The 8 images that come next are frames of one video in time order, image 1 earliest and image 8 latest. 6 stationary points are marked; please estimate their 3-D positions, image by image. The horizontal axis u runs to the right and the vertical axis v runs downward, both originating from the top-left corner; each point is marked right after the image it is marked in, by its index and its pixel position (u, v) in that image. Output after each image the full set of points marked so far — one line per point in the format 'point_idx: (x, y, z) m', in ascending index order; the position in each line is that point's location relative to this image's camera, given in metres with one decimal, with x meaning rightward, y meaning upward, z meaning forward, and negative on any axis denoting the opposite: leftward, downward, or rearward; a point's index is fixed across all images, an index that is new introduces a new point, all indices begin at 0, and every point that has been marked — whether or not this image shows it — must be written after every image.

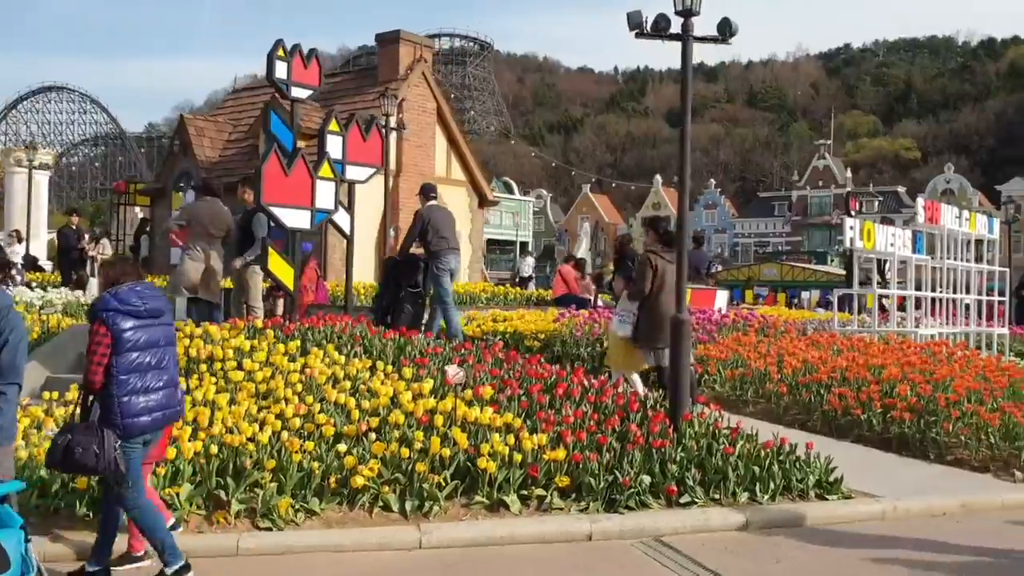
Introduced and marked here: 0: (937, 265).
0: (+7.2, +0.4, +16.5) m
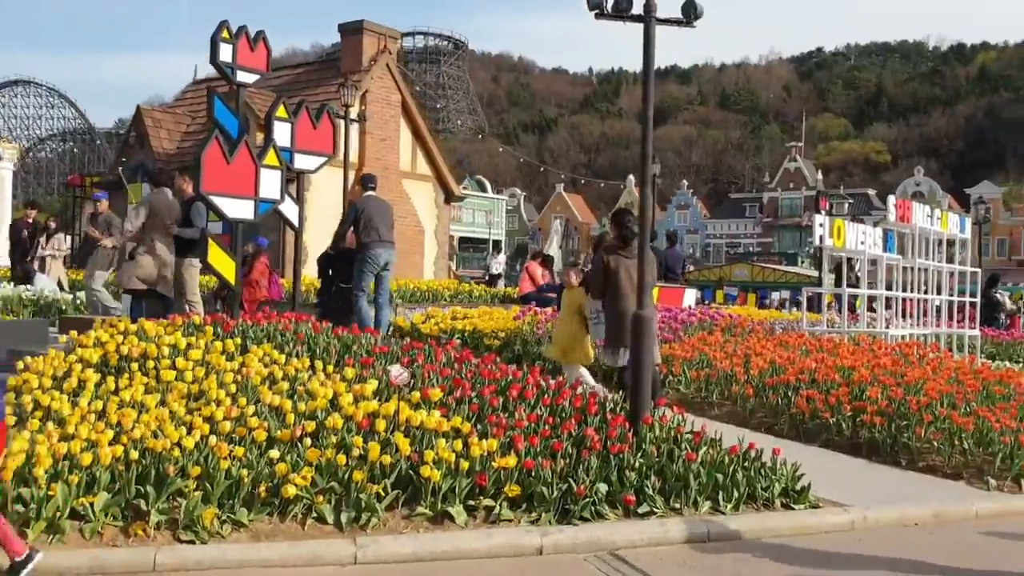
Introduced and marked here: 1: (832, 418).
0: (+6.6, +0.4, +16.2) m
1: (+3.1, -1.2, +9.3) m
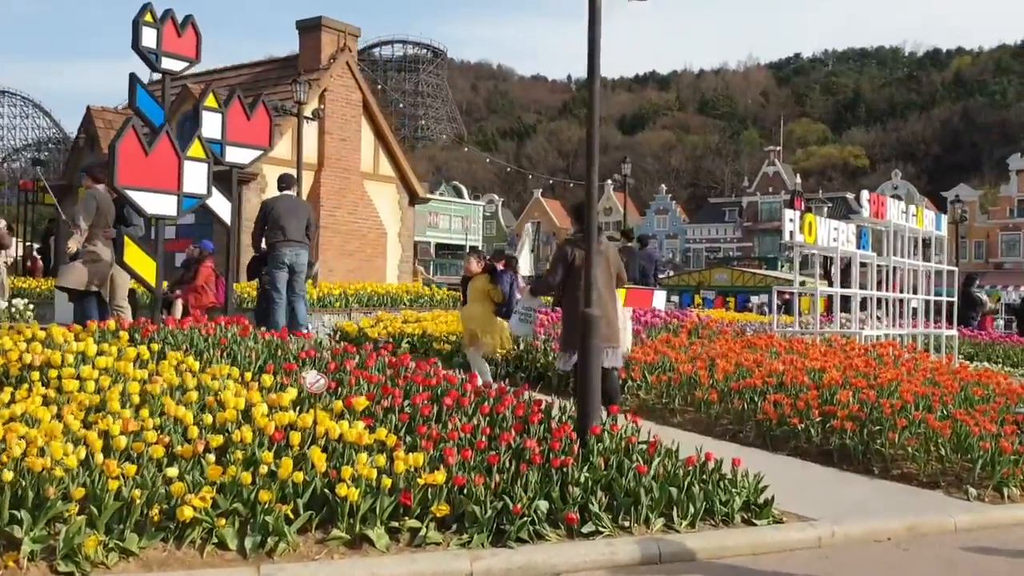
0: (+6.0, +0.4, +15.6) m
1: (+2.6, -1.2, +8.7) m
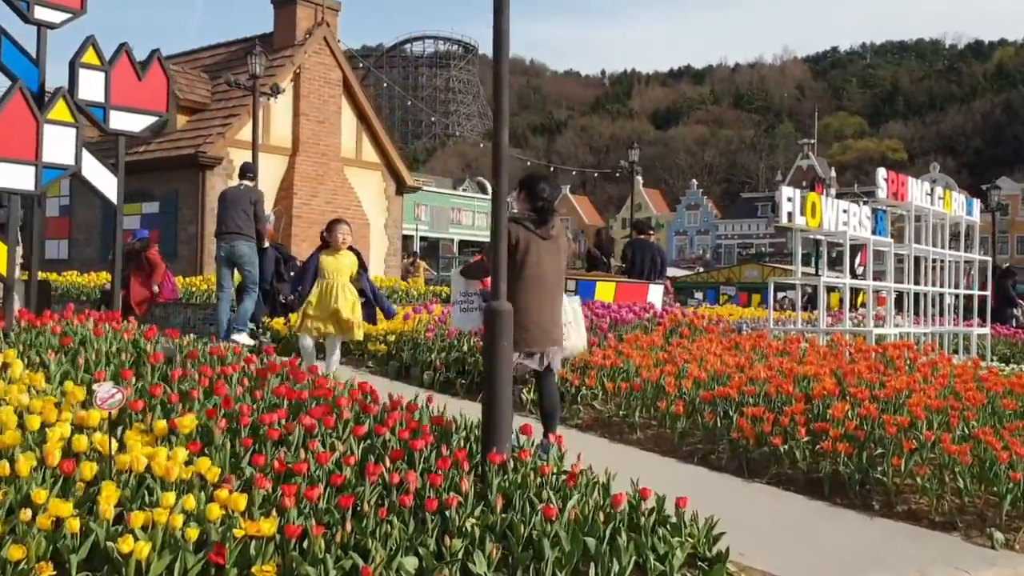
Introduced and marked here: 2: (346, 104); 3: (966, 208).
0: (+5.6, +0.5, +13.8) m
1: (+1.9, -1.1, +7.0) m
2: (-3.4, +3.8, +20.1) m
3: (+7.4, +1.3, +15.8) m
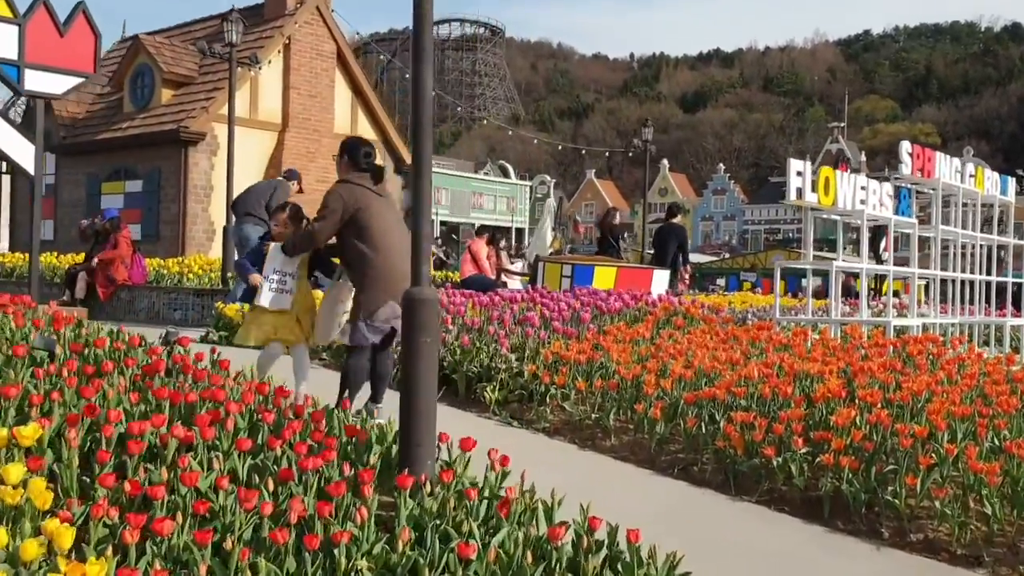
0: (+5.4, +0.7, +12.6) m
1: (+1.6, -1.0, +5.9) m
2: (-3.4, +4.1, +19.1) m
3: (+7.3, +1.5, +14.5) m
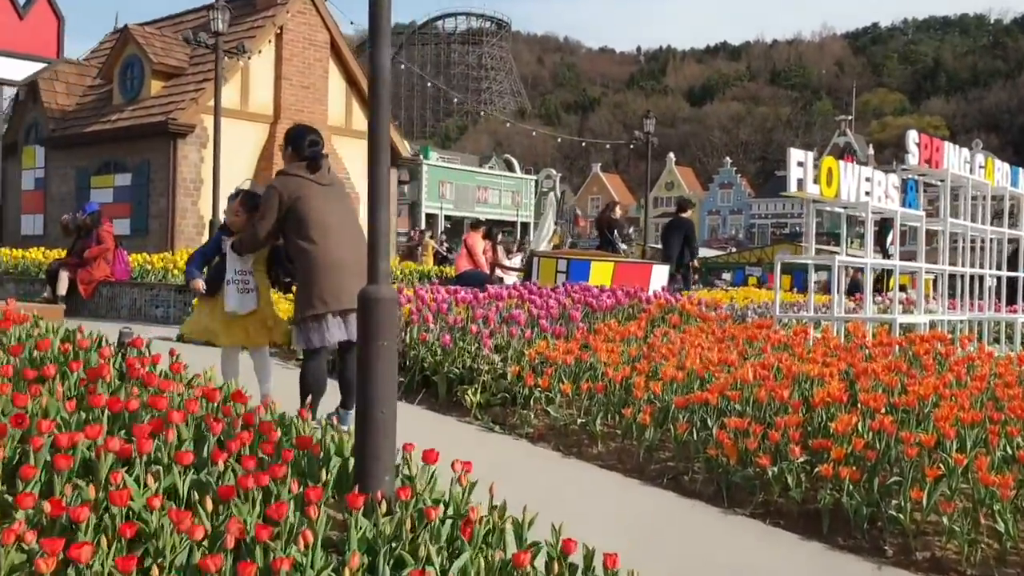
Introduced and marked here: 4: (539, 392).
0: (+5.4, +0.7, +12.1) m
1: (+1.5, -1.0, +5.5) m
2: (-3.4, +4.2, +18.7) m
3: (+7.2, +1.6, +14.1) m
4: (+0.2, -0.7, +6.8) m
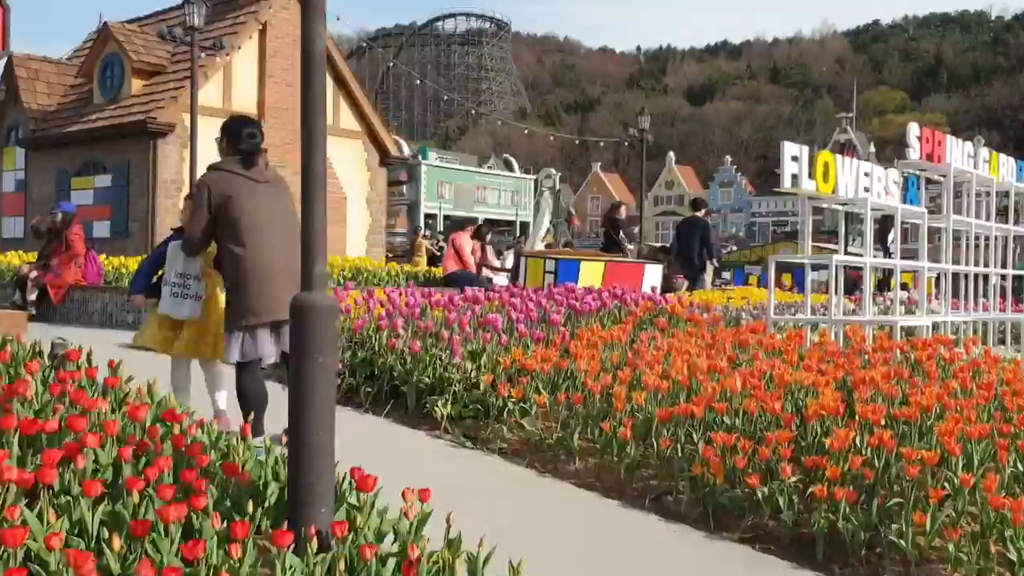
0: (+5.2, +0.8, +11.7) m
1: (+1.3, -1.0, +5.0) m
2: (-3.6, +4.1, +18.2) m
3: (+7.0, +1.6, +13.6) m
4: (0.0, -0.7, +6.3) m
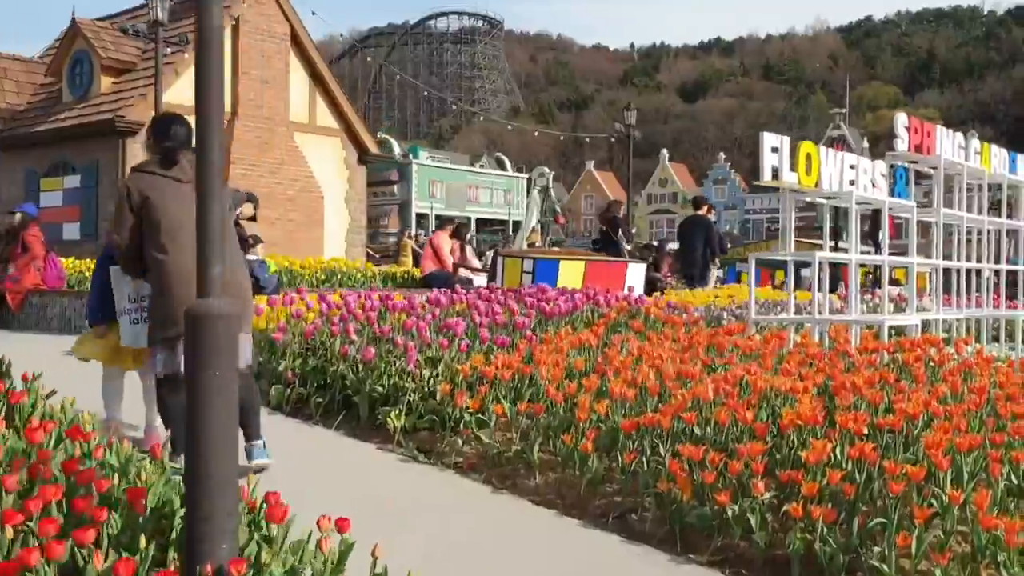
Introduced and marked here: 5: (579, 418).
0: (+4.9, +0.8, +11.3) m
1: (+1.0, -1.0, +4.6) m
2: (-3.9, +4.1, +17.8) m
3: (+6.7, +1.7, +13.2) m
4: (-0.2, -0.8, +5.9) m
5: (+0.4, -0.7, +5.5) m
